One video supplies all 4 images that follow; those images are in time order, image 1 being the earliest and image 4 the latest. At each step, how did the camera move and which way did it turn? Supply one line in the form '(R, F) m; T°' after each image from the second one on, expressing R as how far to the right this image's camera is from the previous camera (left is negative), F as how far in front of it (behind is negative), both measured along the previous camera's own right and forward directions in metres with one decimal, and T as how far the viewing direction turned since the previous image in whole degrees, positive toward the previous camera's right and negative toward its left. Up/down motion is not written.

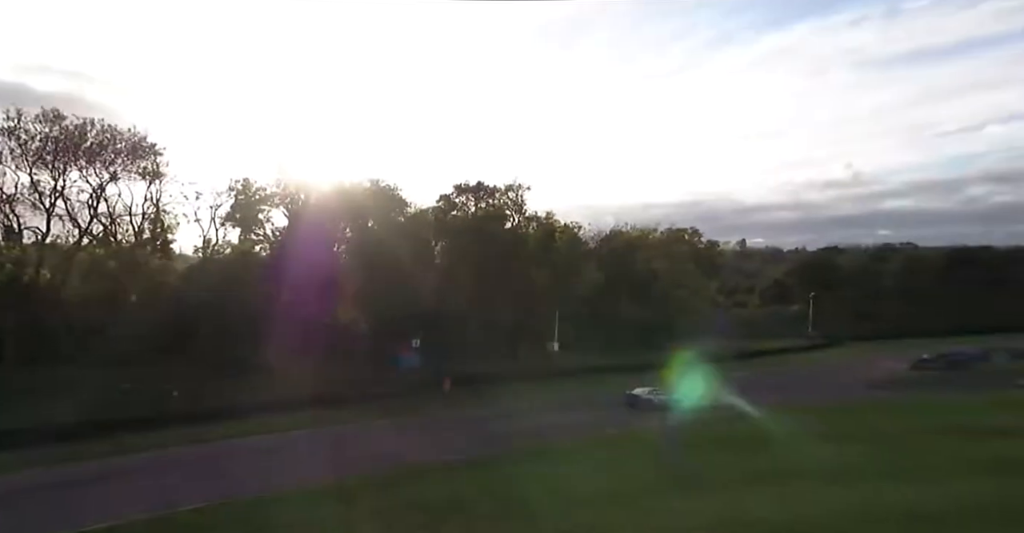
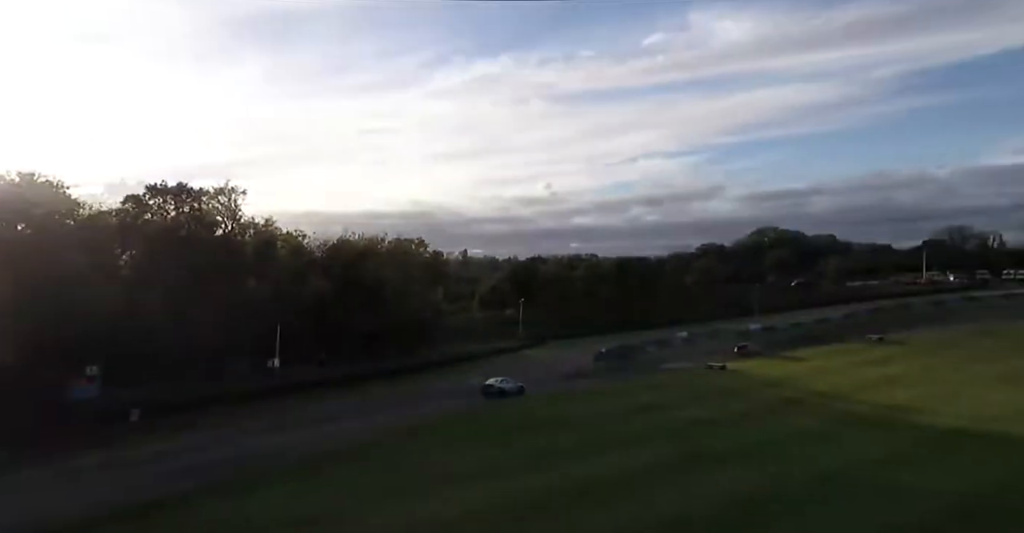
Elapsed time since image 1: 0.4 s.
(+0.4, 0.0) m; +23°
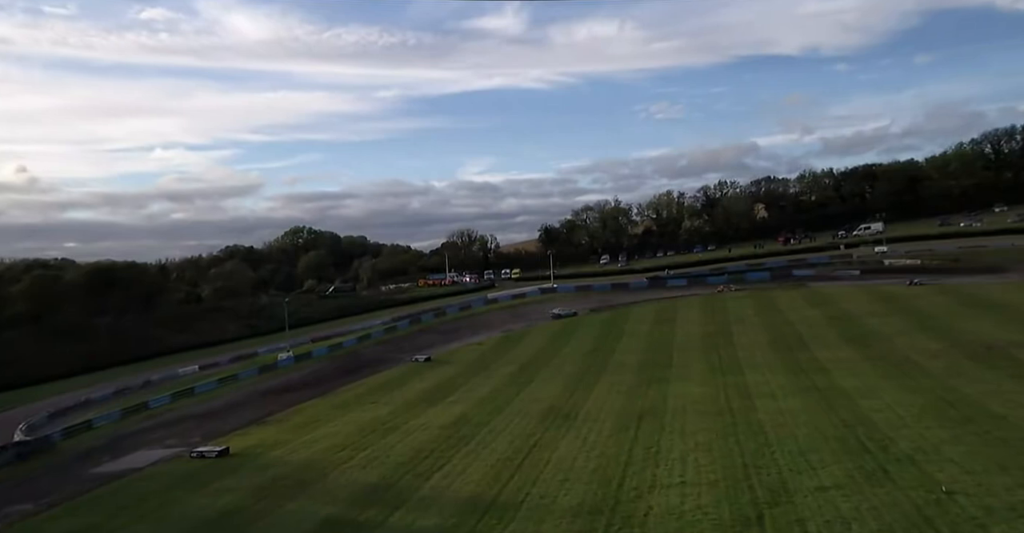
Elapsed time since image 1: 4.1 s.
(+3.2, +7.9) m; +39°
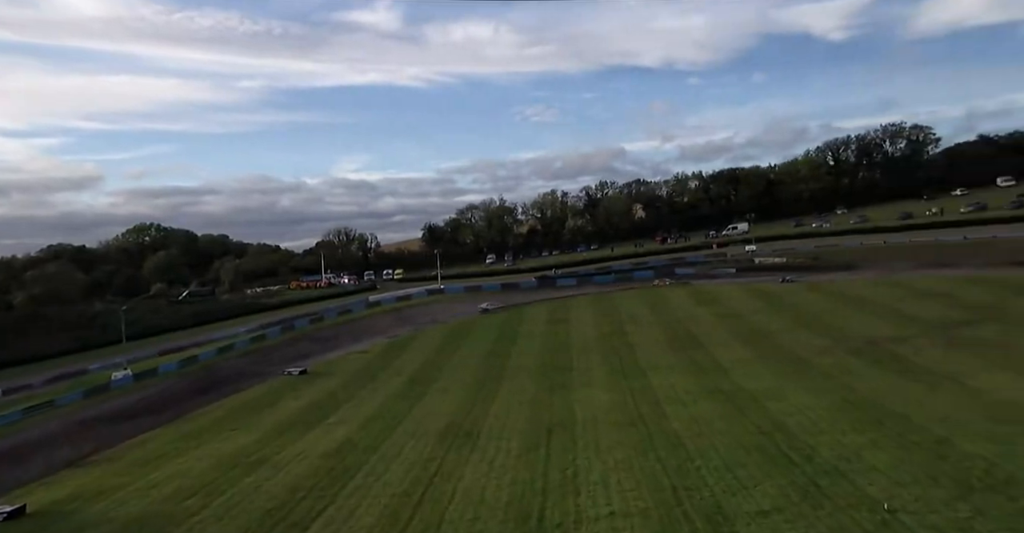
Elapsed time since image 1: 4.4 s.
(-0.5, +3.1) m; +11°
